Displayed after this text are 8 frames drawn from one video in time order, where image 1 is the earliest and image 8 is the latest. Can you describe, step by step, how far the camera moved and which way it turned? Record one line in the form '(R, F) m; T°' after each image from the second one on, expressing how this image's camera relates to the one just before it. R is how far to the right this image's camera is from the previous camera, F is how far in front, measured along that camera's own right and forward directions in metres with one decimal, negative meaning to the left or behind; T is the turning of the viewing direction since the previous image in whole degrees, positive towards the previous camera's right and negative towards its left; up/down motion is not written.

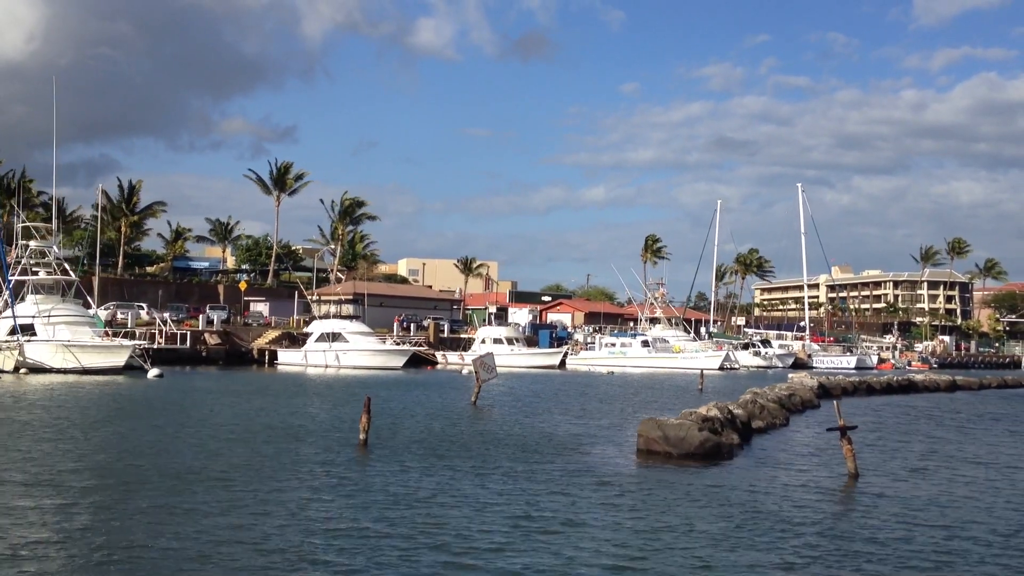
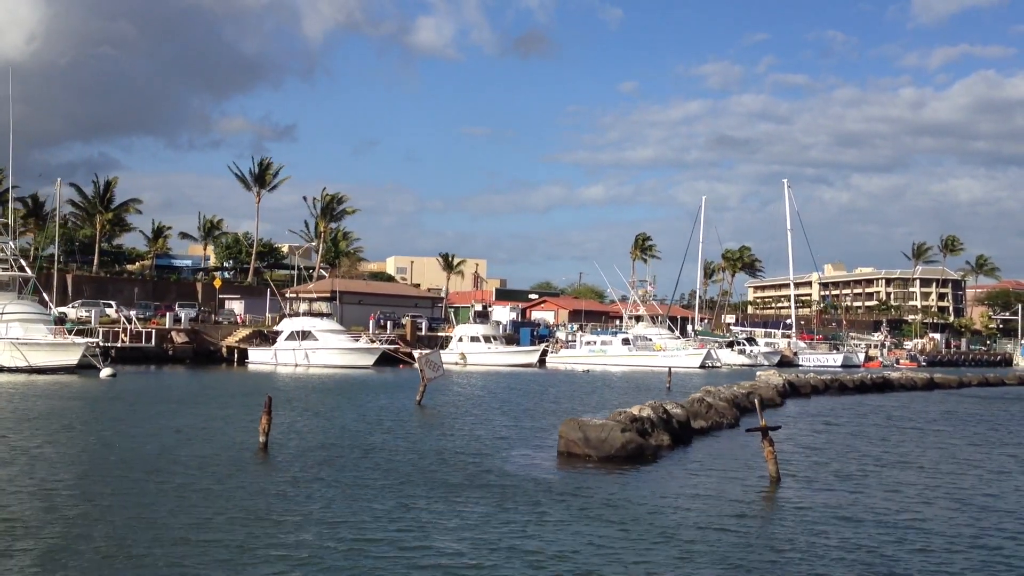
(+2.2, +1.5) m; 0°
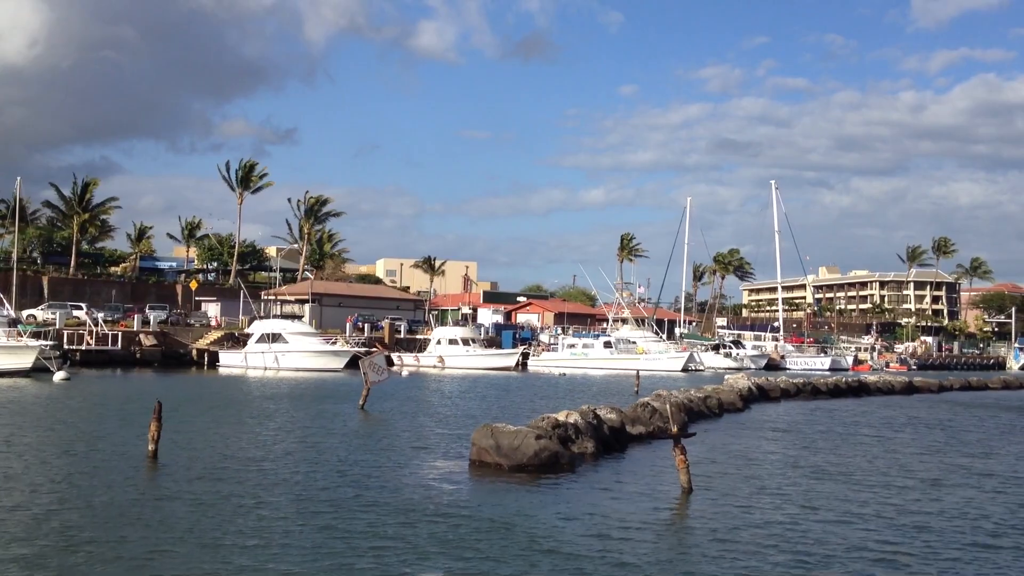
(+2.2, +1.5) m; 0°
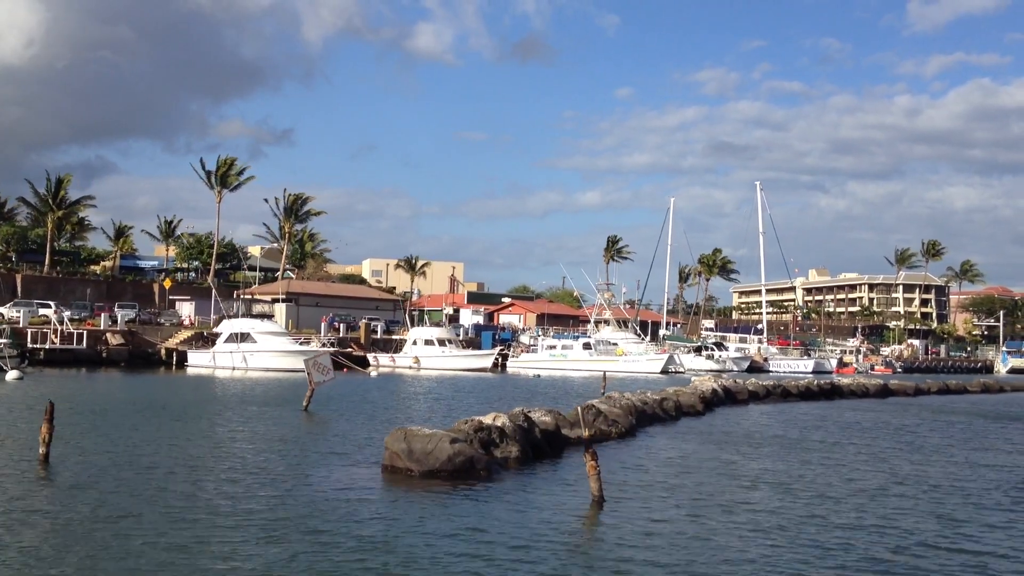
(+1.8, +1.2) m; 0°
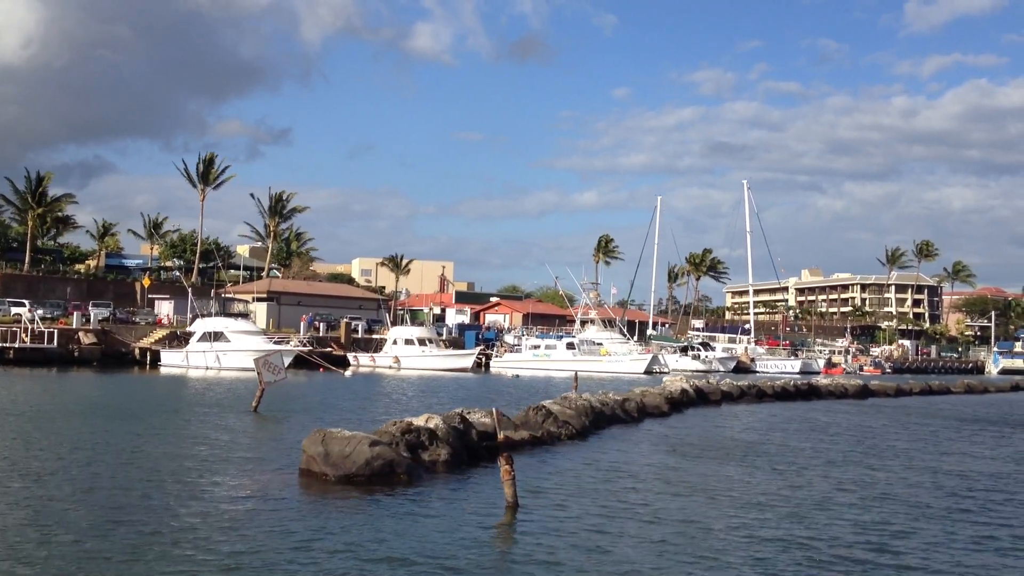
(+1.6, +1.0) m; 0°
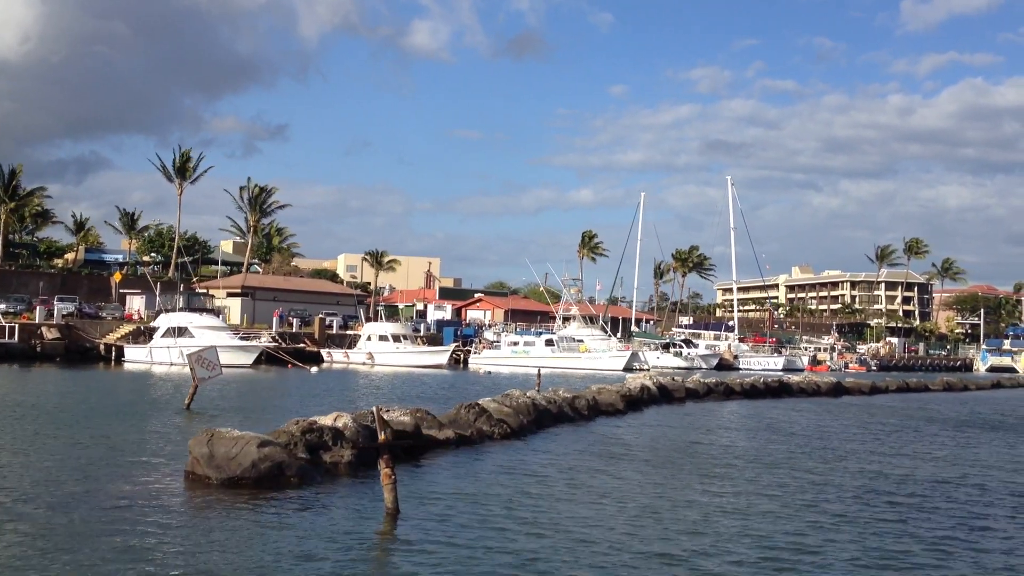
(+1.9, +1.4) m; 0°
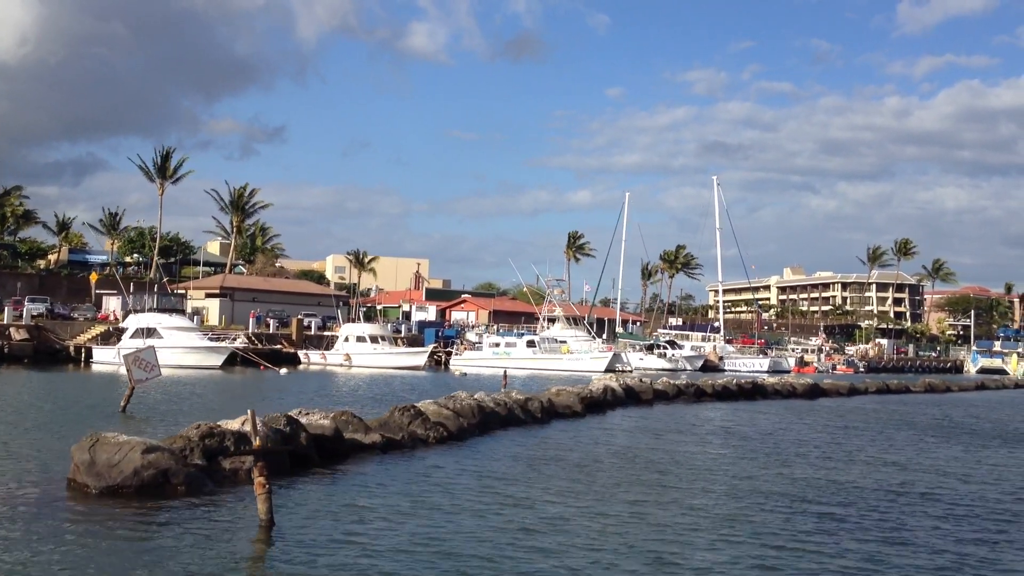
(+1.7, +1.1) m; 0°
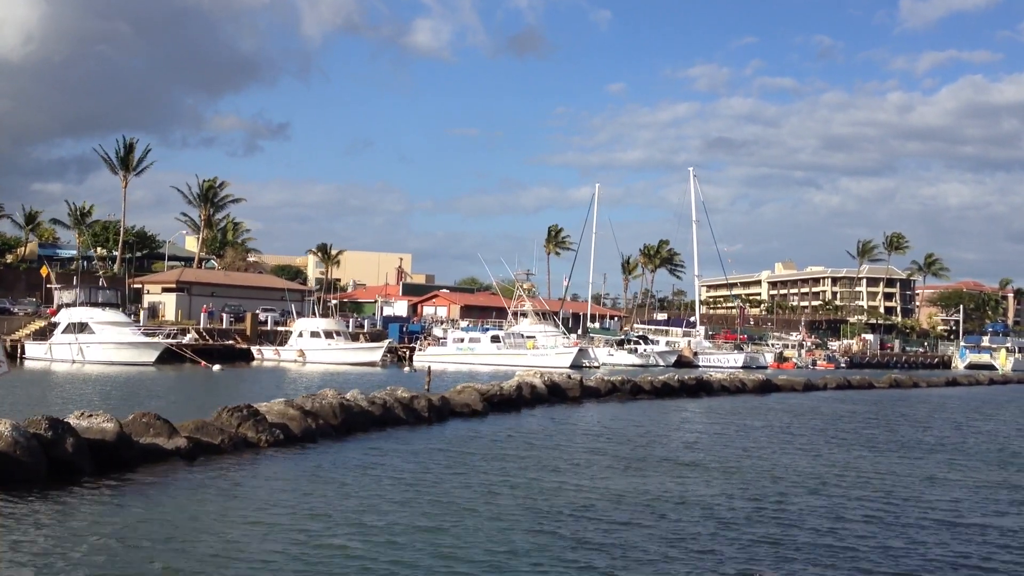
(+4.0, +2.8) m; 0°
